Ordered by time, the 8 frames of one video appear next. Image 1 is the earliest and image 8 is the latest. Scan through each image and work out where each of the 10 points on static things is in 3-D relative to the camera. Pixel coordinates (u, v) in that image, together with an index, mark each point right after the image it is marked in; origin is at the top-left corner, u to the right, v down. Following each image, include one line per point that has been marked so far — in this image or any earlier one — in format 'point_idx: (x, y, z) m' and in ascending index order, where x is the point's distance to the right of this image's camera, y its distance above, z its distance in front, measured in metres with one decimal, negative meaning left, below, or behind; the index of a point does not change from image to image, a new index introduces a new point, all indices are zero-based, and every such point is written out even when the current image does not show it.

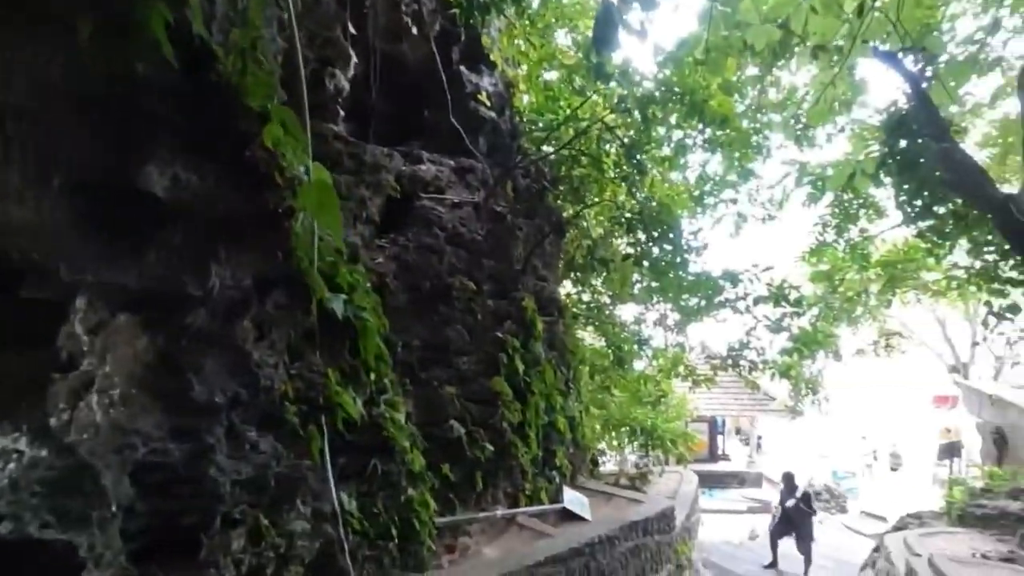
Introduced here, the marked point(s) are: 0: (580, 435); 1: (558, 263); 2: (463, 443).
0: (+0.8, -1.7, +6.3) m
1: (+0.6, +0.3, +6.6) m
2: (-0.4, -1.1, +3.9) m
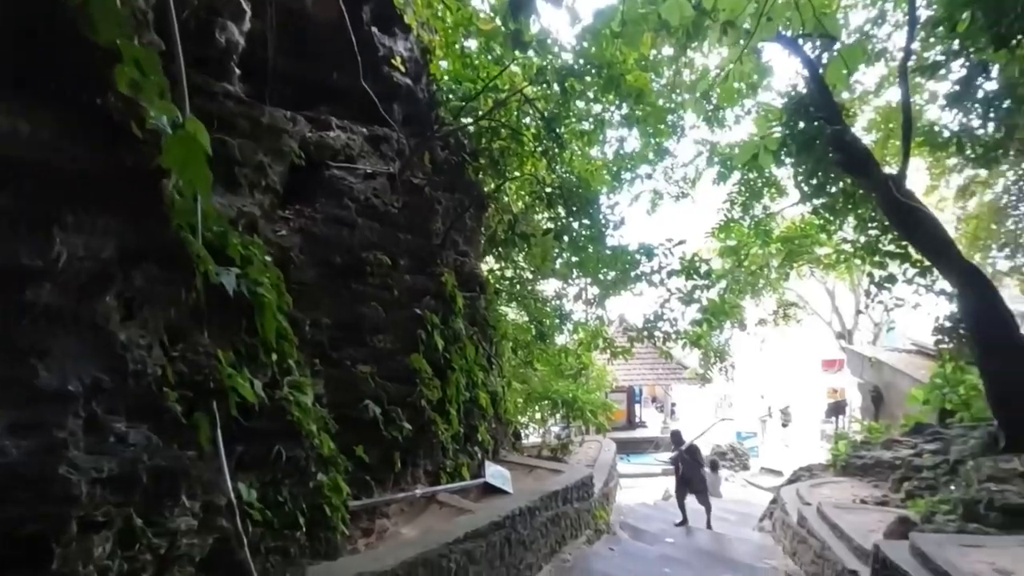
0: (-0.1, -1.4, +6.3) m
1: (-0.4, +0.6, +6.5) m
2: (-0.9, -1.0, +3.8) m
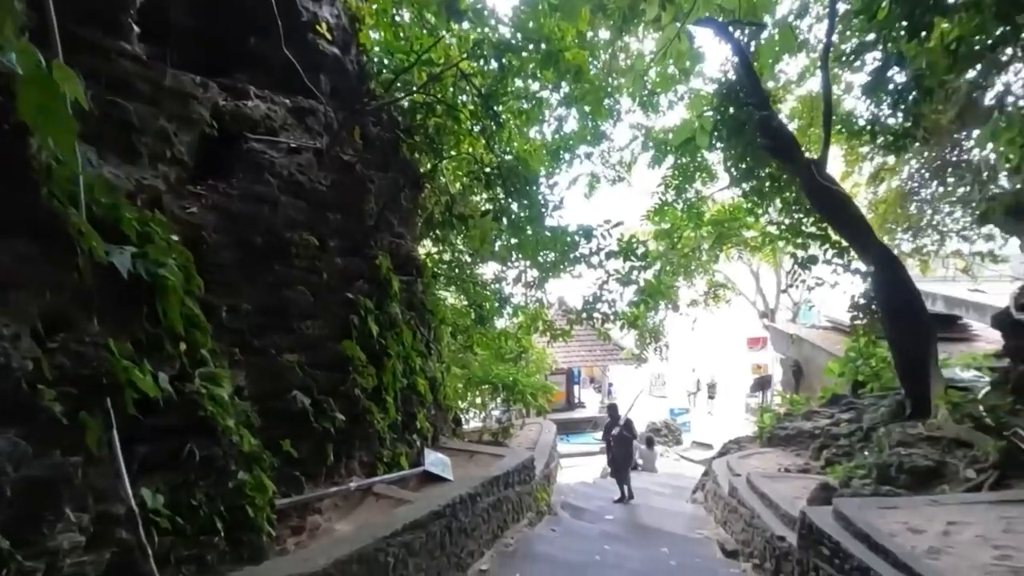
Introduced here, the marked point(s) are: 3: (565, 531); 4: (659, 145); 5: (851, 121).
0: (-0.8, -1.2, +6.1) m
1: (-1.1, +0.8, +6.3) m
2: (-1.4, -0.8, +3.6) m
3: (+0.5, -2.4, +5.3) m
4: (+2.6, +2.4, +9.5) m
5: (+5.0, +2.4, +7.9) m
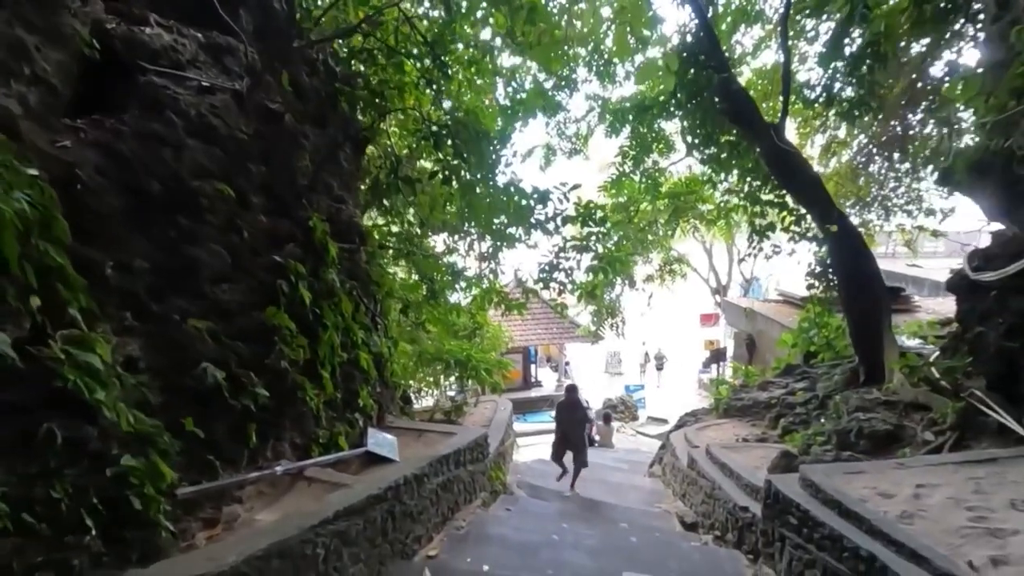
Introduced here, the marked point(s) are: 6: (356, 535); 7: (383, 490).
0: (-1.3, -0.9, +5.7) m
1: (-1.7, +1.1, +5.8) m
2: (-1.7, -0.6, +3.1) m
3: (+0.1, -2.1, +5.1) m
4: (+1.8, +2.9, +9.2) m
5: (+4.3, +2.9, +7.8) m
6: (-0.9, -1.5, +3.1) m
7: (-0.8, -1.3, +3.4) m
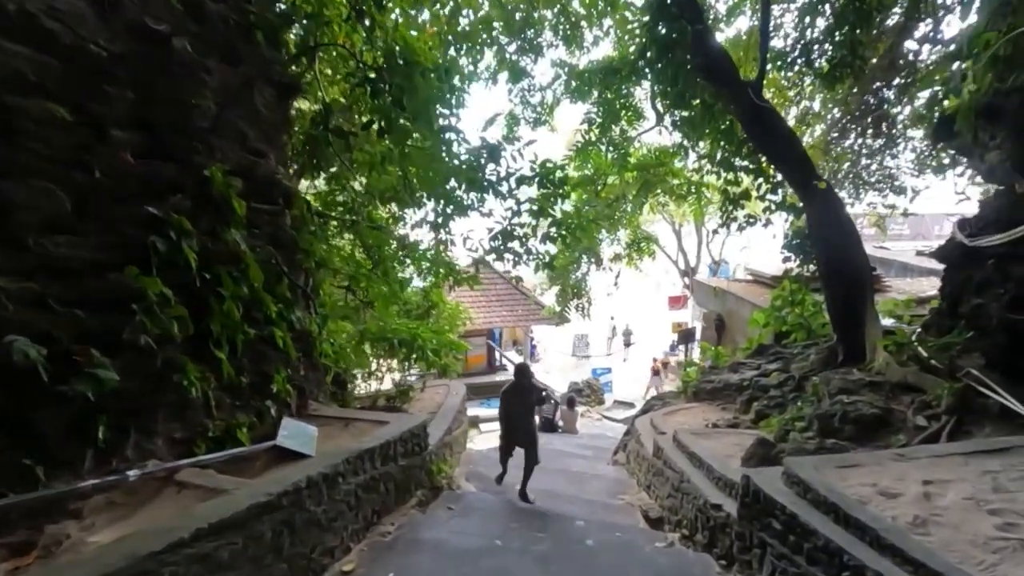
0: (-1.8, -0.6, +5.0) m
1: (-2.2, +1.4, +5.0) m
2: (-2.0, -0.4, +2.4) m
3: (-0.4, -1.8, +4.4) m
4: (+1.1, +3.3, +8.6) m
5: (+3.7, +3.2, +7.3) m
6: (-1.3, -1.2, +2.5) m
7: (-1.2, -1.1, +2.7) m
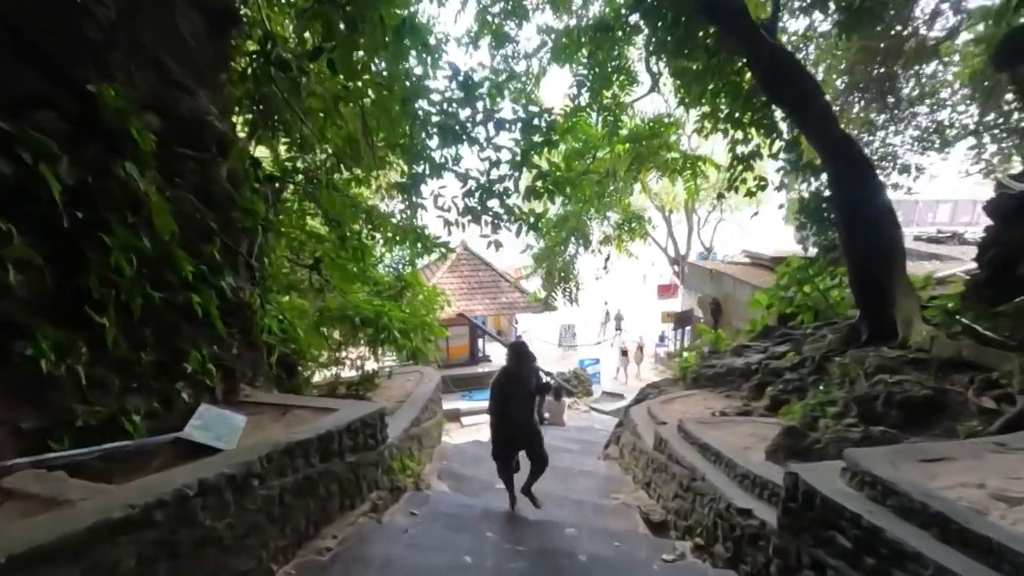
0: (-2.0, -0.3, +4.2) m
1: (-2.3, +1.7, +4.2) m
2: (-2.1, -0.1, +1.5) m
3: (-0.6, -1.6, +3.7) m
4: (+0.8, +3.6, +7.8) m
5: (+3.5, +3.5, +6.6) m
6: (-1.4, -1.0, +1.7) m
7: (-1.3, -0.8, +1.9) m
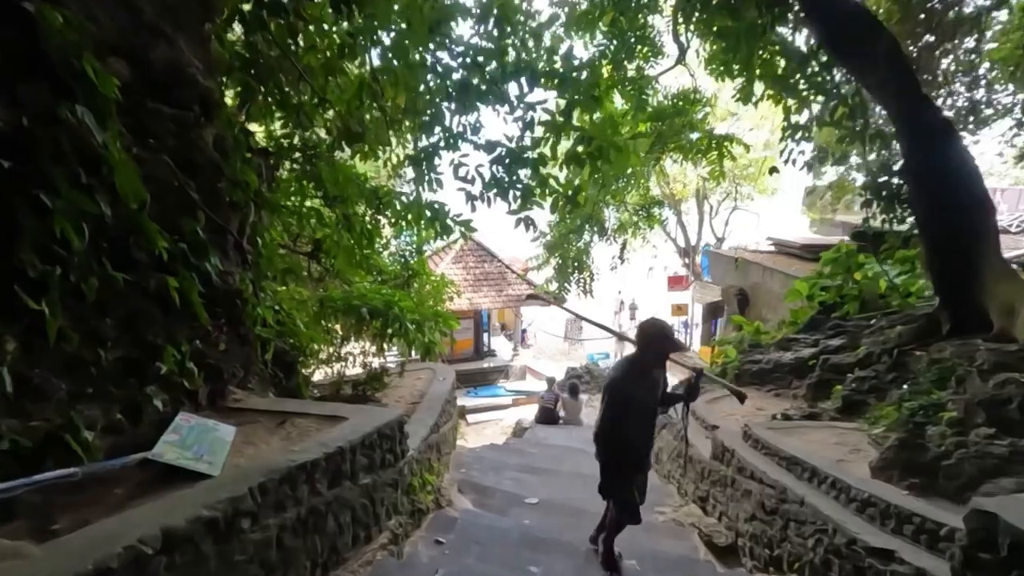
0: (-1.7, -0.2, +3.5) m
1: (-2.1, +1.8, +3.5) m
2: (-1.9, 0.0, +0.9) m
3: (-0.3, -1.5, +3.1) m
4: (+1.1, +3.8, +7.1) m
5: (+3.7, +3.7, +6.0) m
6: (-1.1, -0.9, +1.0) m
7: (-1.0, -0.7, +1.3) m
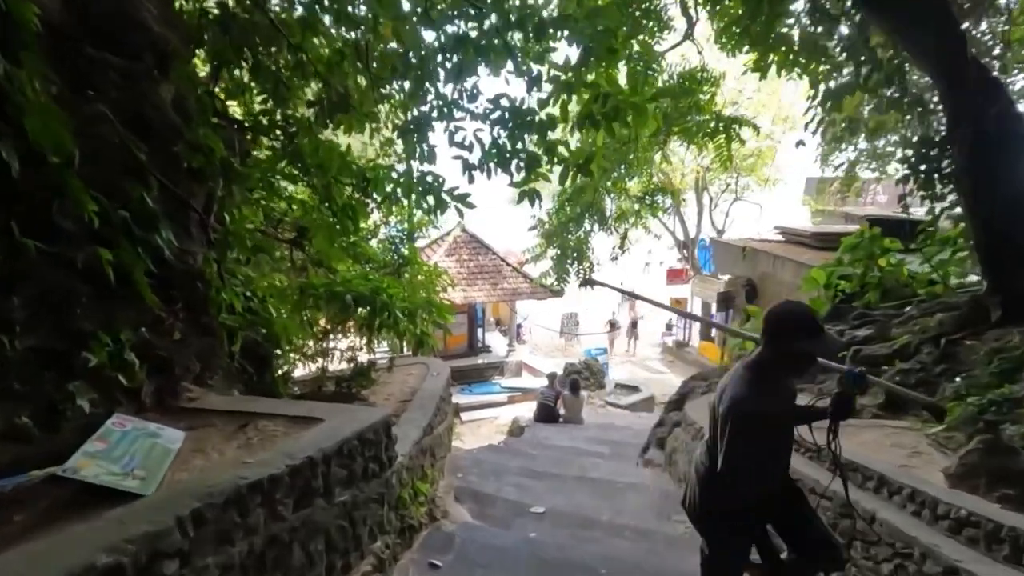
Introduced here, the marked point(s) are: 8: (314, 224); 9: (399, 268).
0: (-1.7, -0.1, +3.1) m
1: (-2.1, +1.9, +3.0) m
2: (-1.8, +0.1, +0.4) m
3: (-0.3, -1.3, +2.6) m
4: (+1.0, +3.9, +6.7) m
5: (+3.7, +3.8, +5.5) m
6: (-1.1, -0.8, +0.6) m
7: (-1.0, -0.6, +0.8) m
8: (-1.7, +0.6, +4.4) m
9: (-1.2, +0.2, +5.5) m
